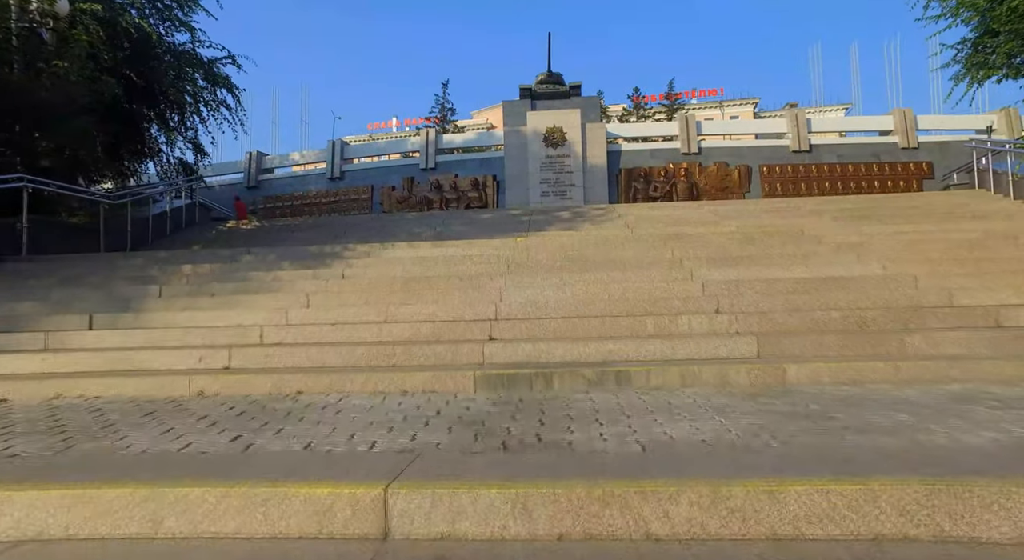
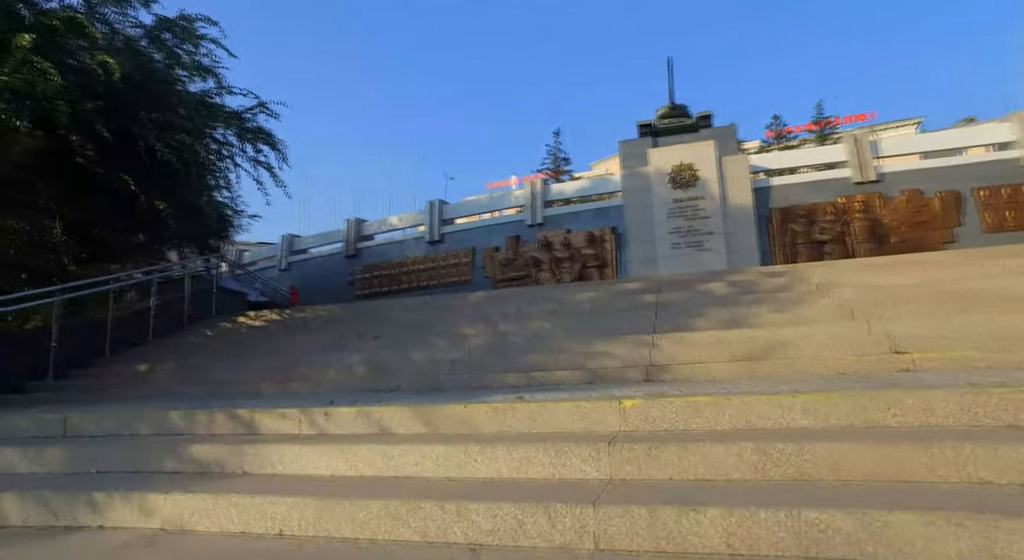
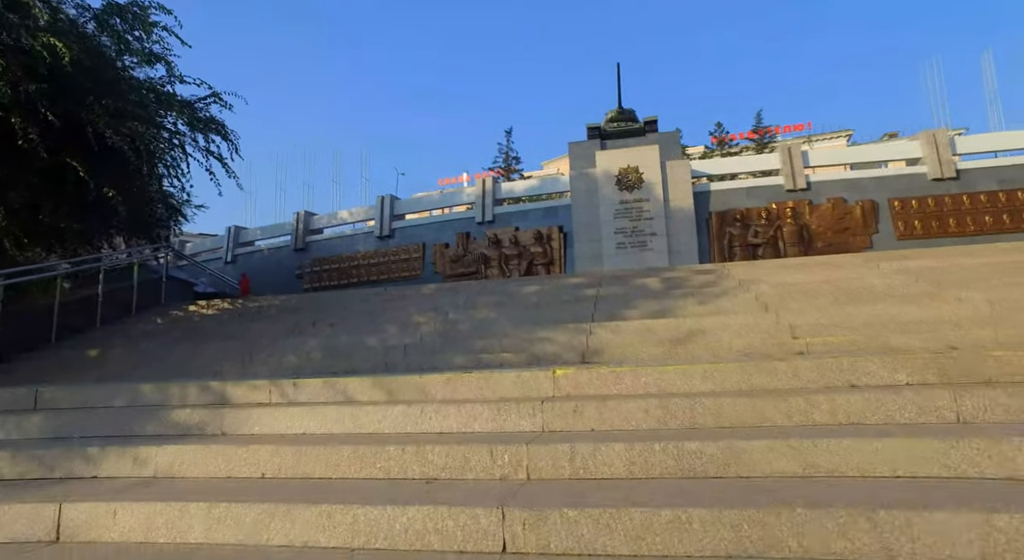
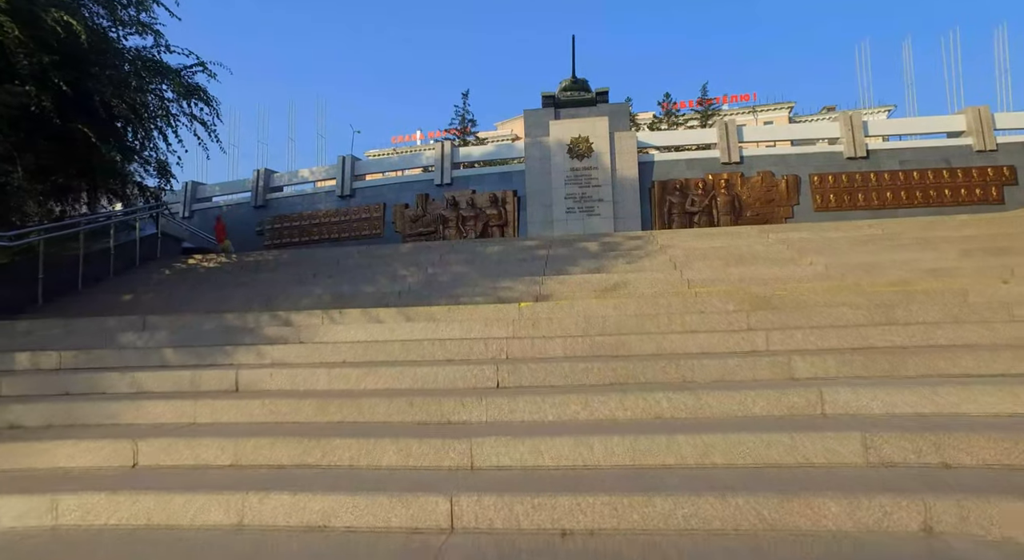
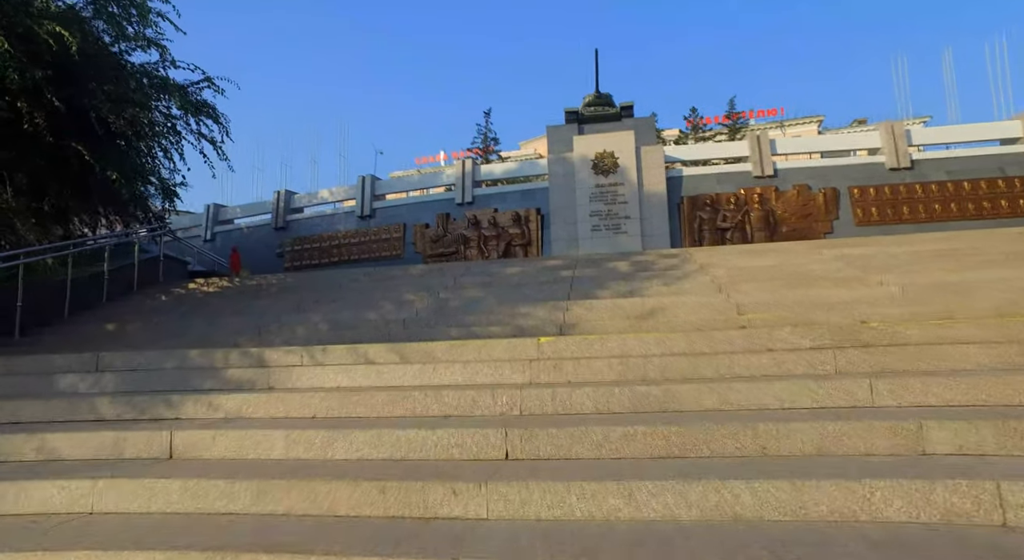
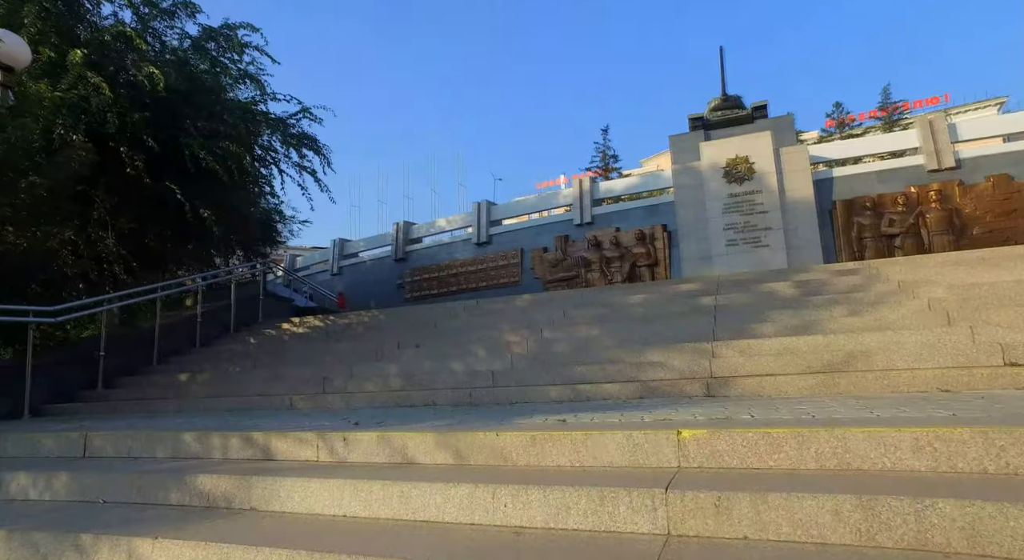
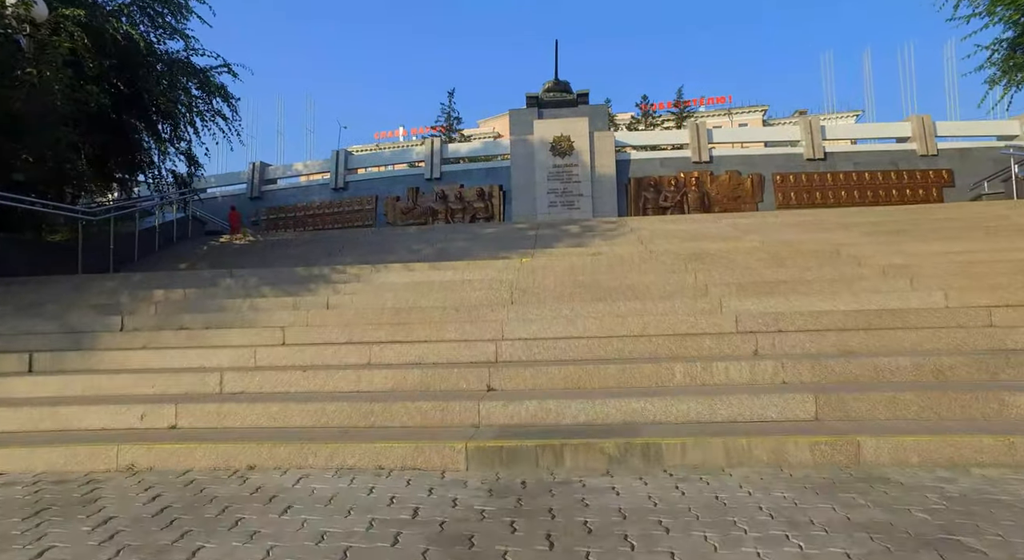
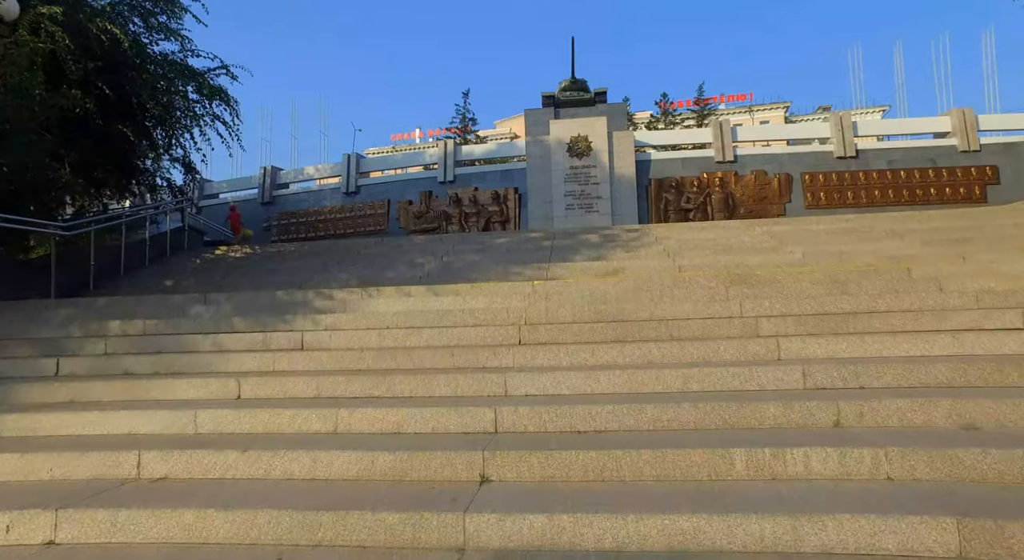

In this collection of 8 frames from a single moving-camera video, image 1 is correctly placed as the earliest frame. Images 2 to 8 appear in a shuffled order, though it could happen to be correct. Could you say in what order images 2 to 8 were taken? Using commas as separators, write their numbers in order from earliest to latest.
7, 8, 4, 5, 3, 2, 6
